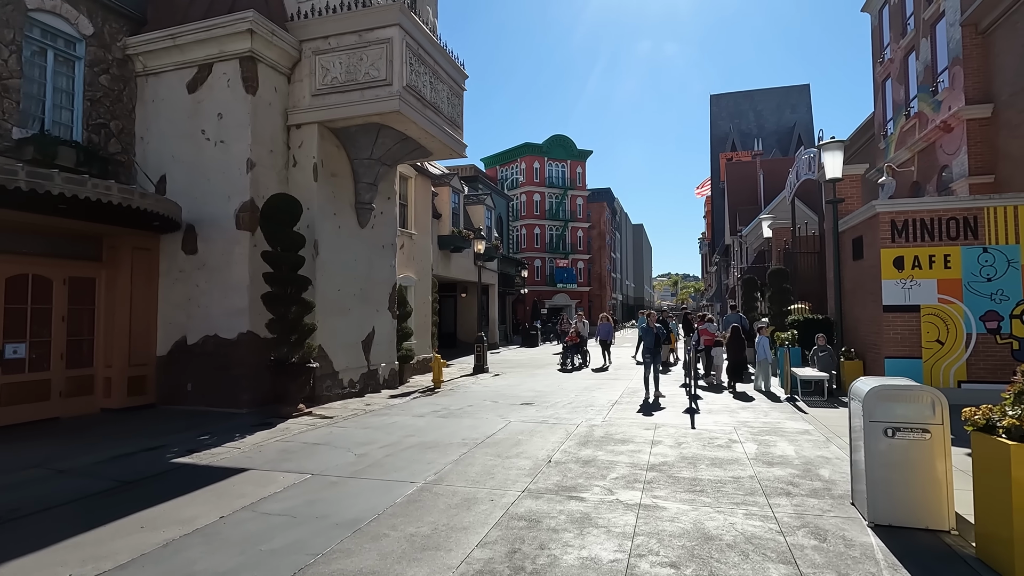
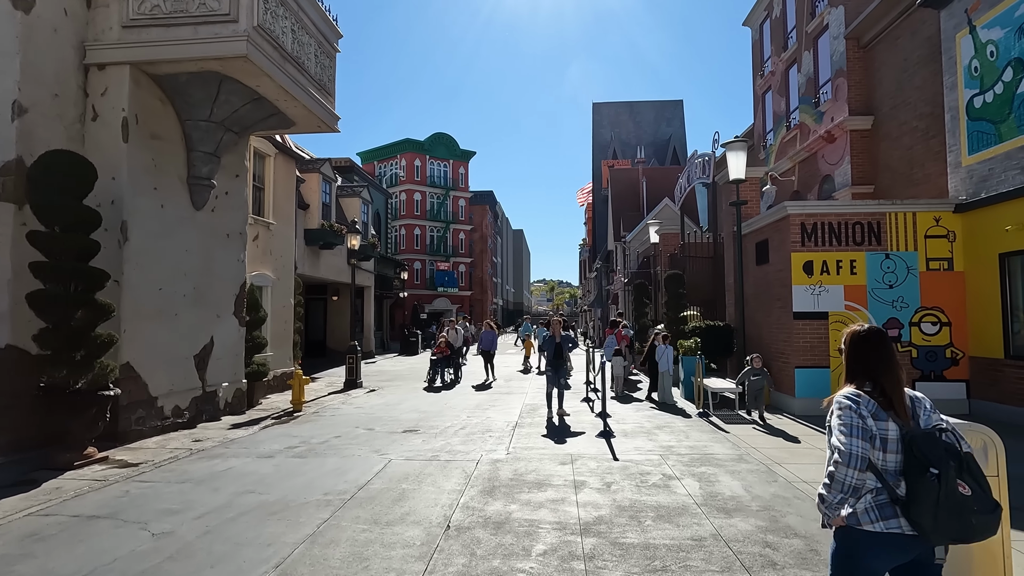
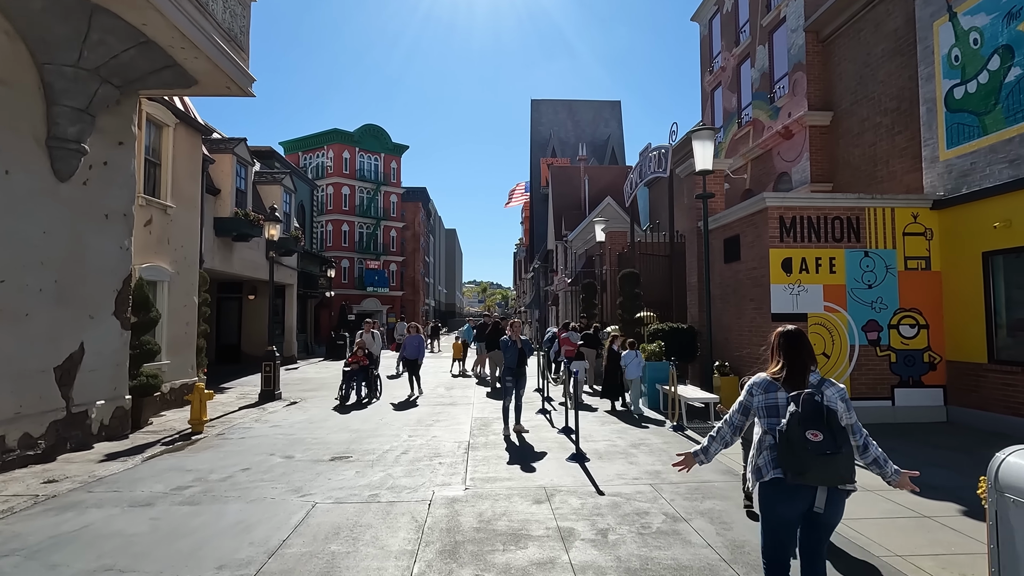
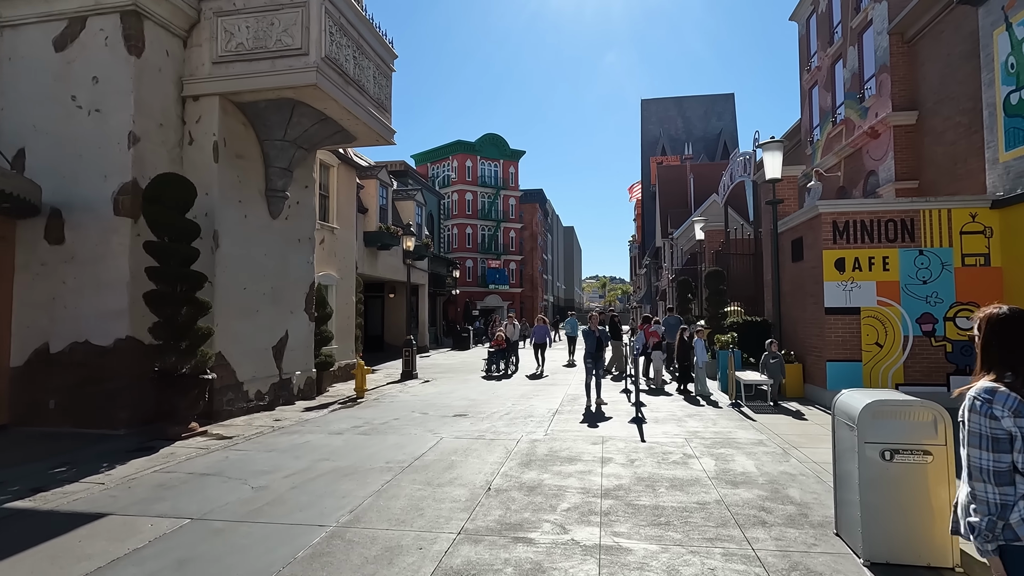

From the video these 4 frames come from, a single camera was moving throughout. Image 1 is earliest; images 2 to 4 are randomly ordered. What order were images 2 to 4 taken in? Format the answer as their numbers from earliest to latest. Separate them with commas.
4, 2, 3
